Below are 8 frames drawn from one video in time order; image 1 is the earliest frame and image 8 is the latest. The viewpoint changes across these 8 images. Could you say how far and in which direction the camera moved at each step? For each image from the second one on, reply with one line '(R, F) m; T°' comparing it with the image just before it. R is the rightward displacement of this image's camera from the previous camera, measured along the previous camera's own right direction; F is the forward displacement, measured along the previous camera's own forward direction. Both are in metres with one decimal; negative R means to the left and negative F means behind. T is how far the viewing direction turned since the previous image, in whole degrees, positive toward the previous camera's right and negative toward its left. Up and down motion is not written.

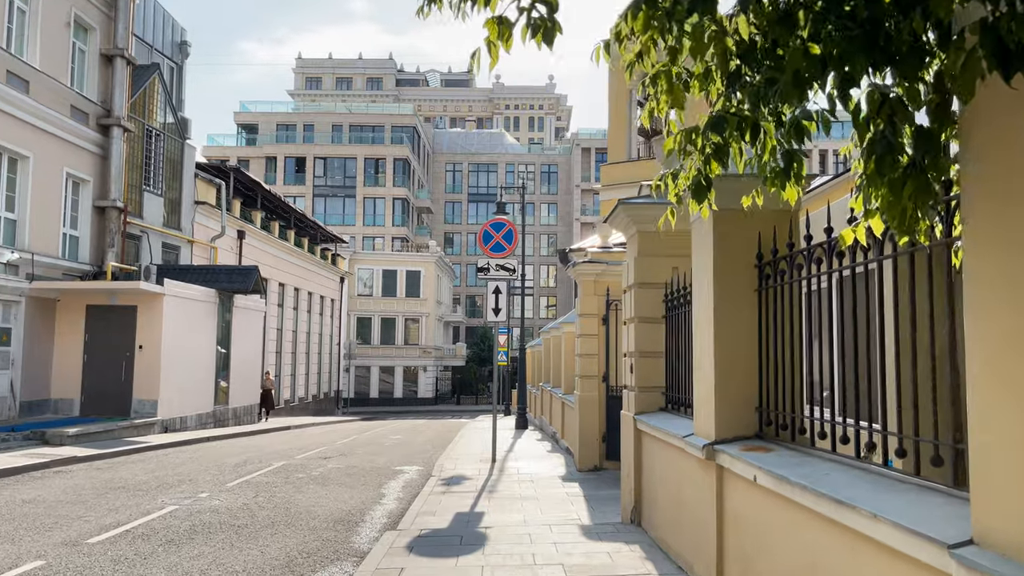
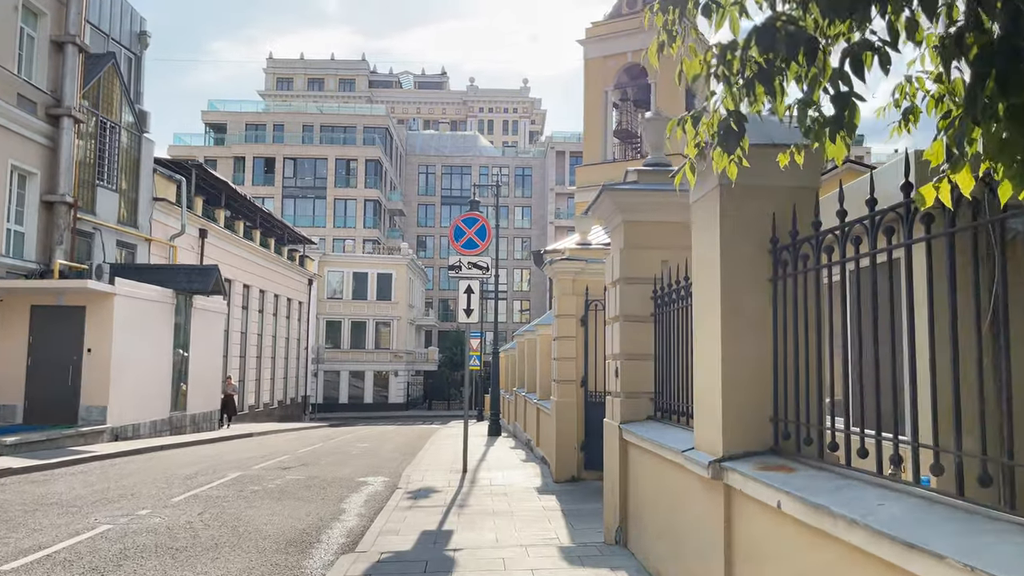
(0.0, +0.8) m; +2°
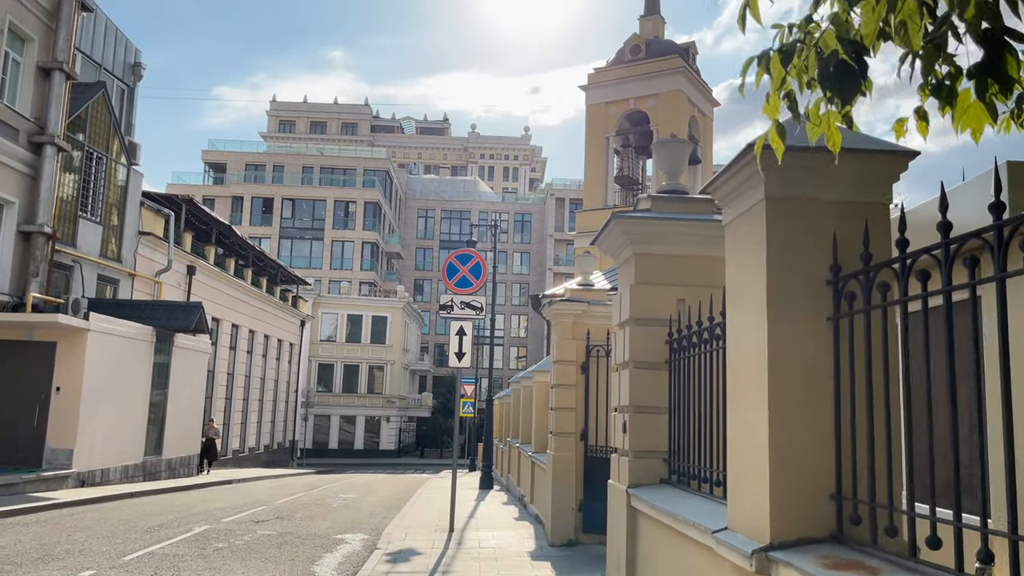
(0.0, +0.9) m; 0°
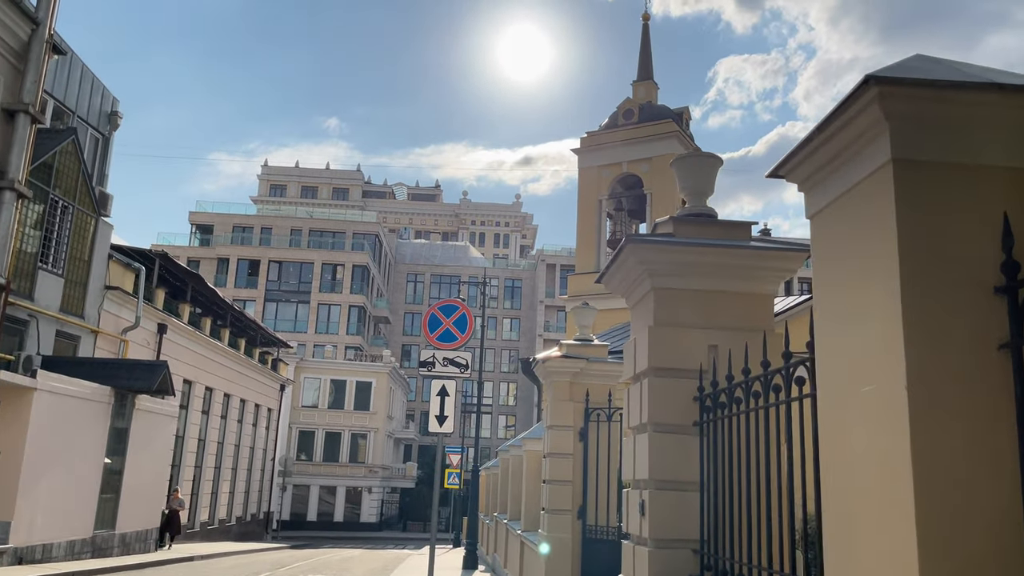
(0.0, +1.2) m; +1°
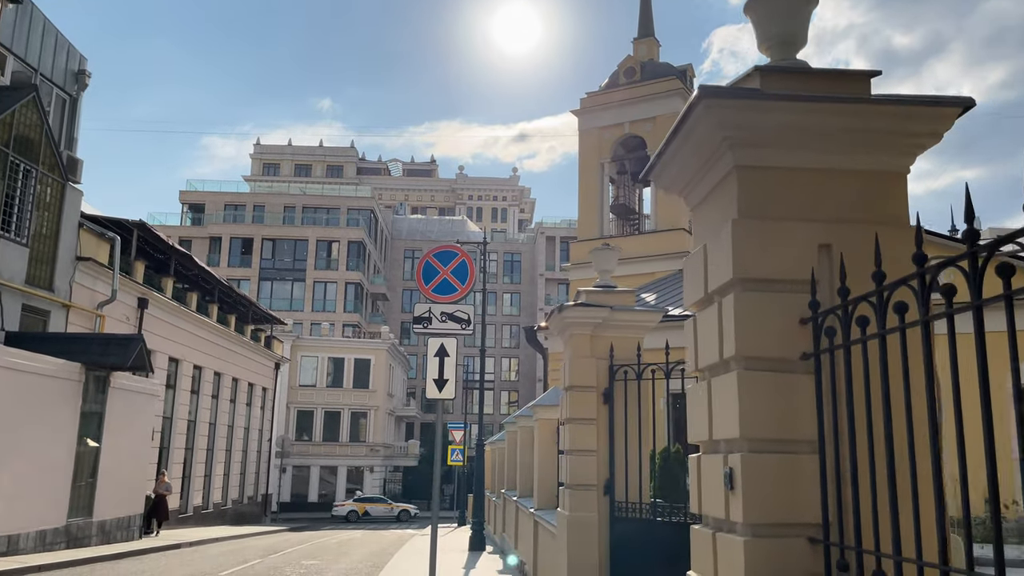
(-0.1, +1.5) m; 0°
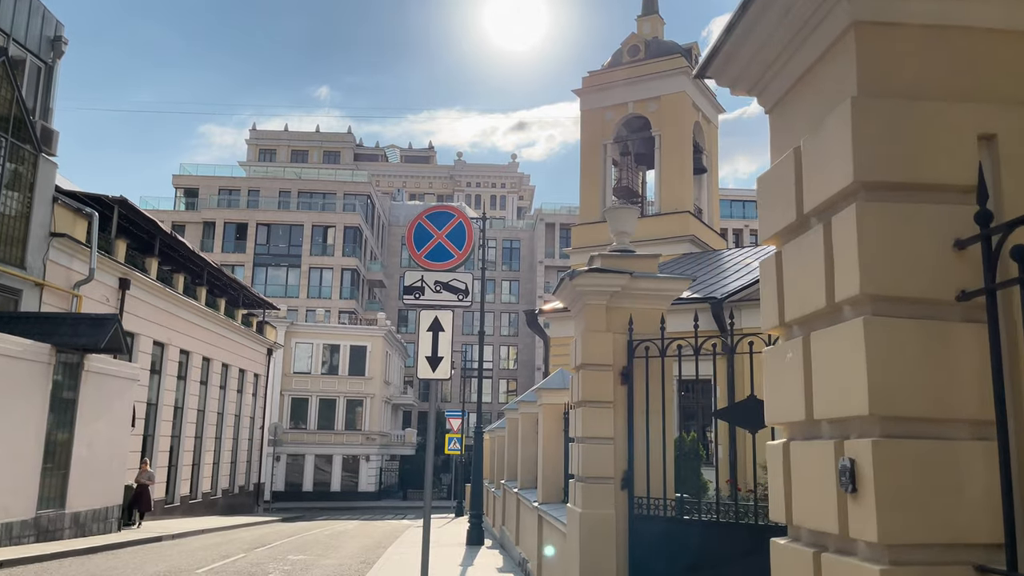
(-0.1, +1.1) m; 0°
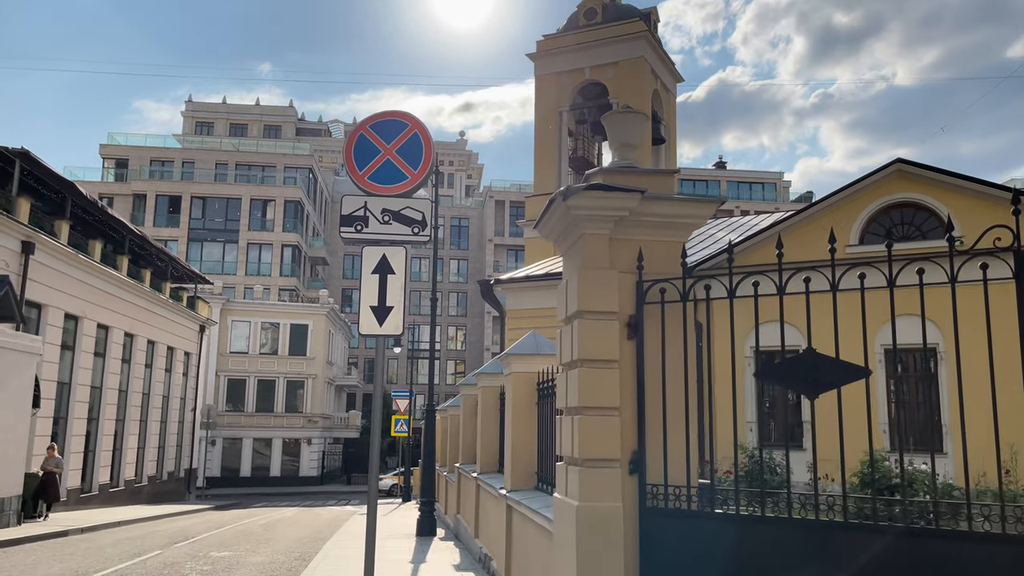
(-0.2, +1.7) m; +4°
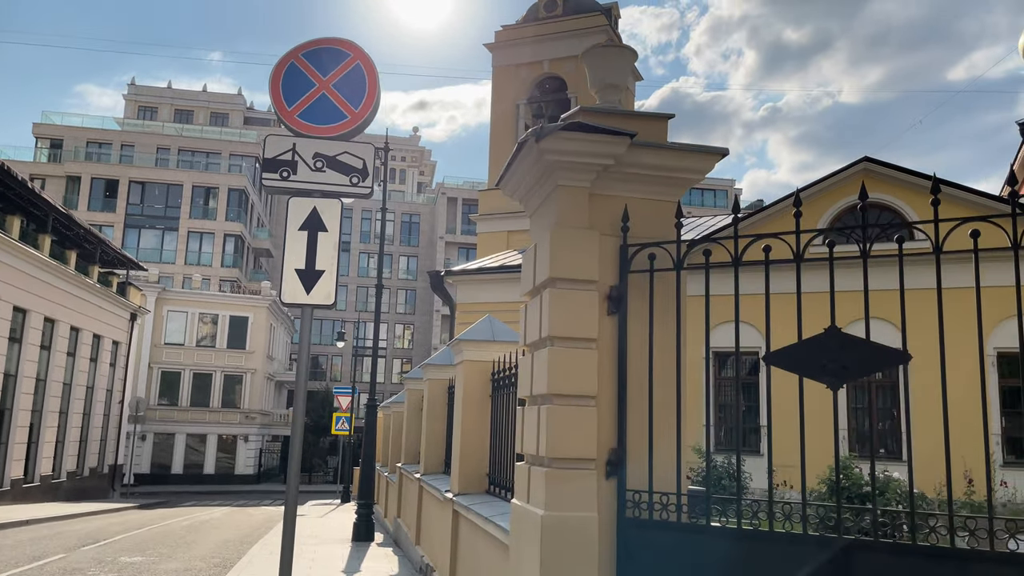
(0.0, +1.0) m; +4°
